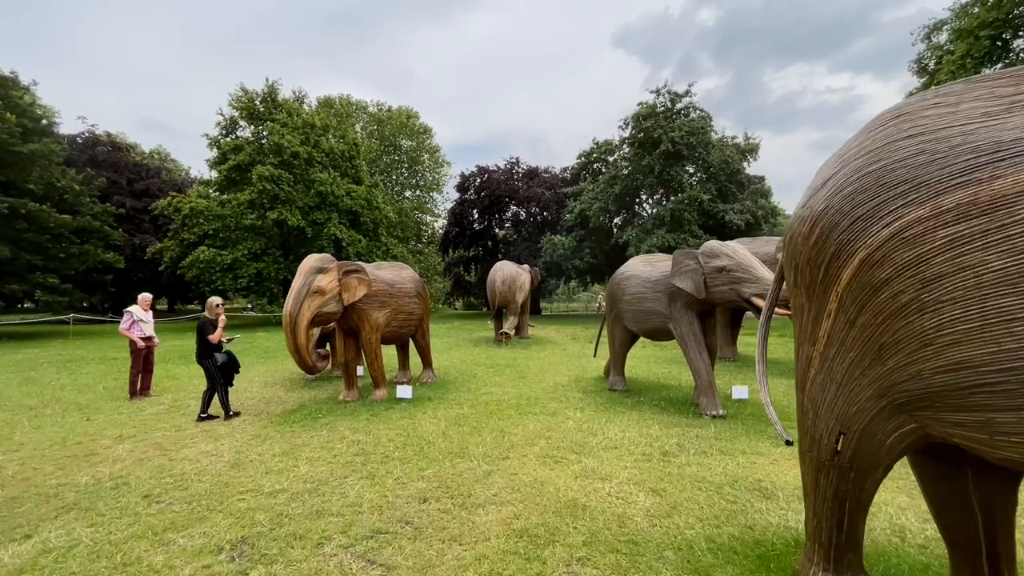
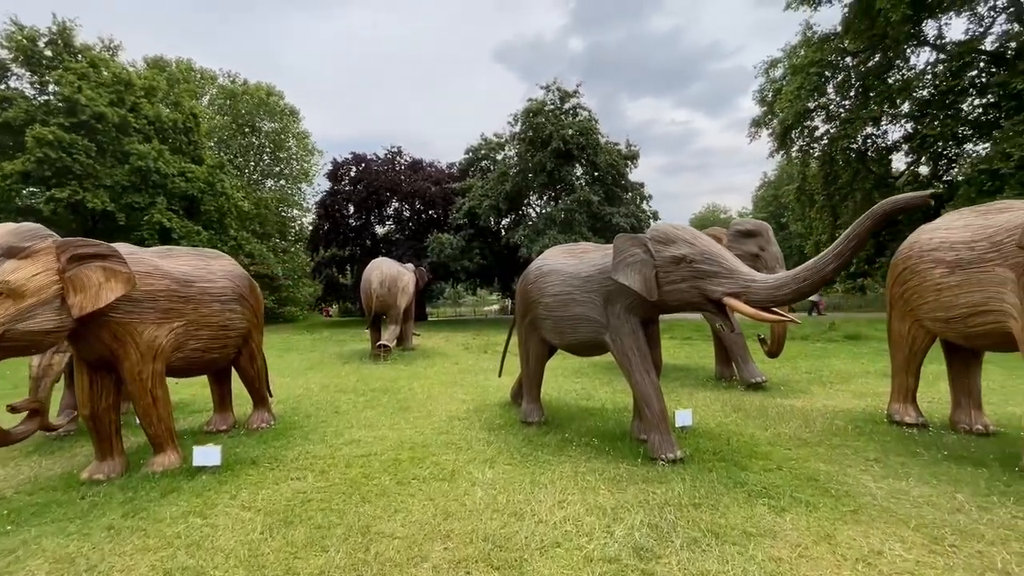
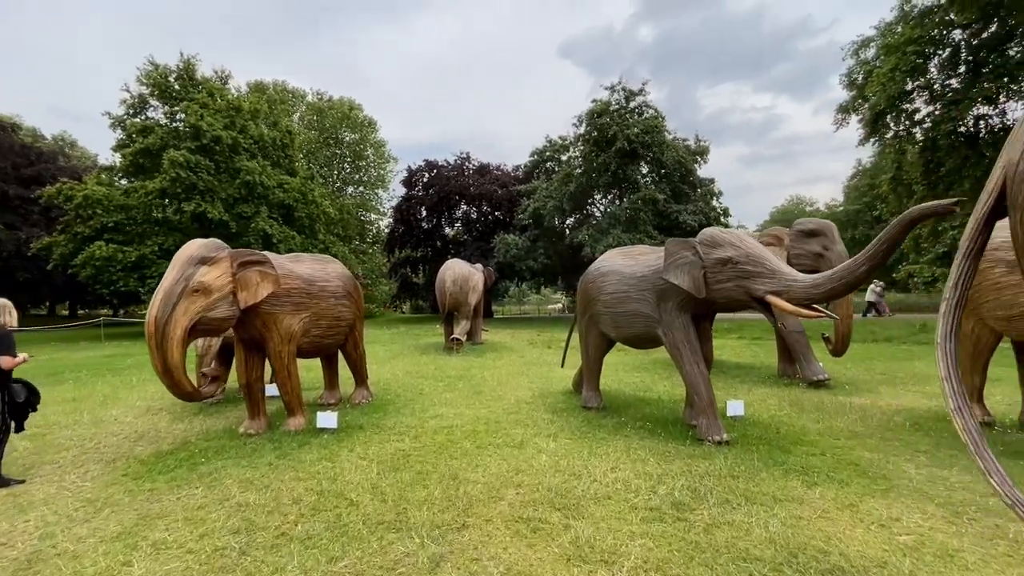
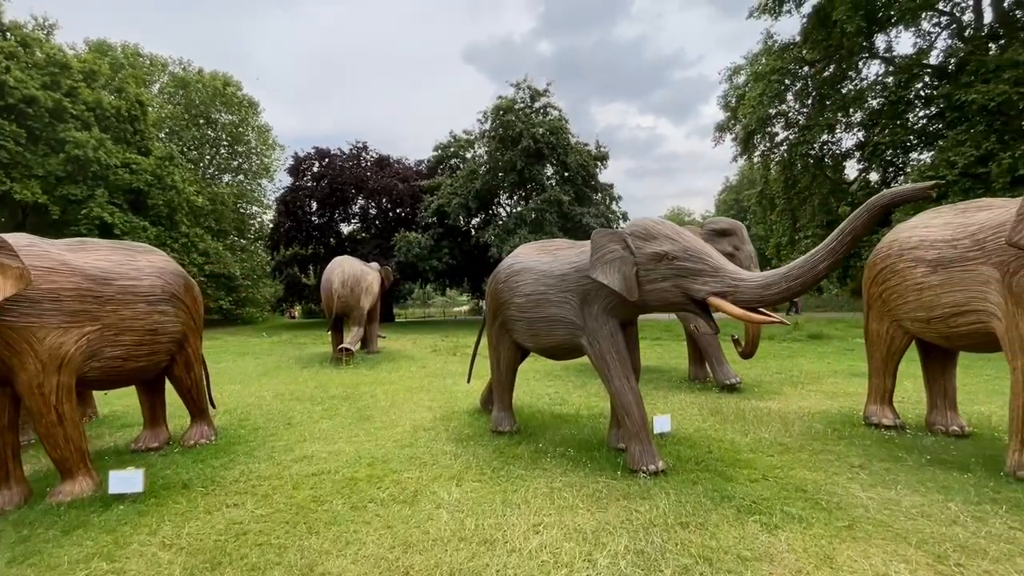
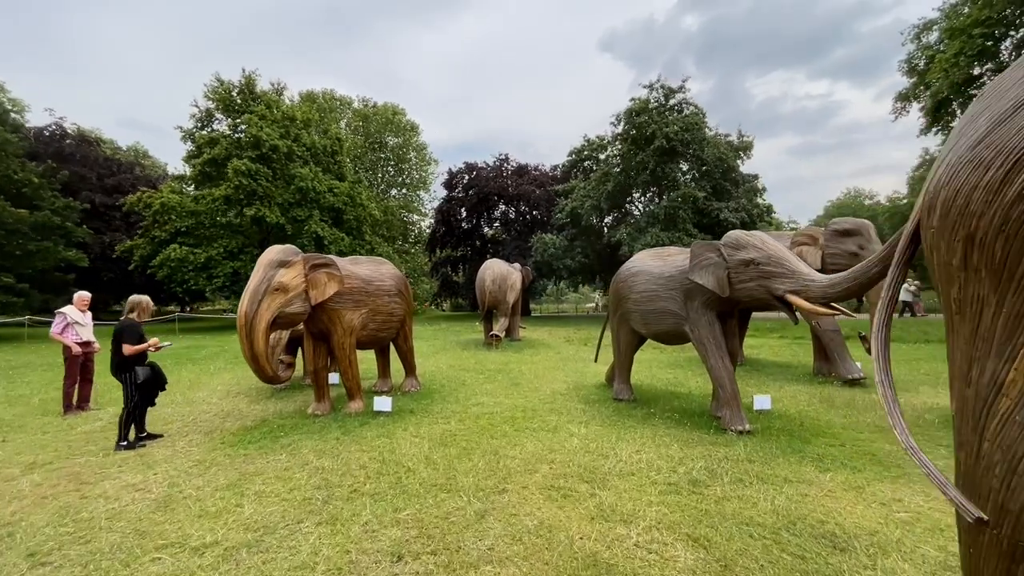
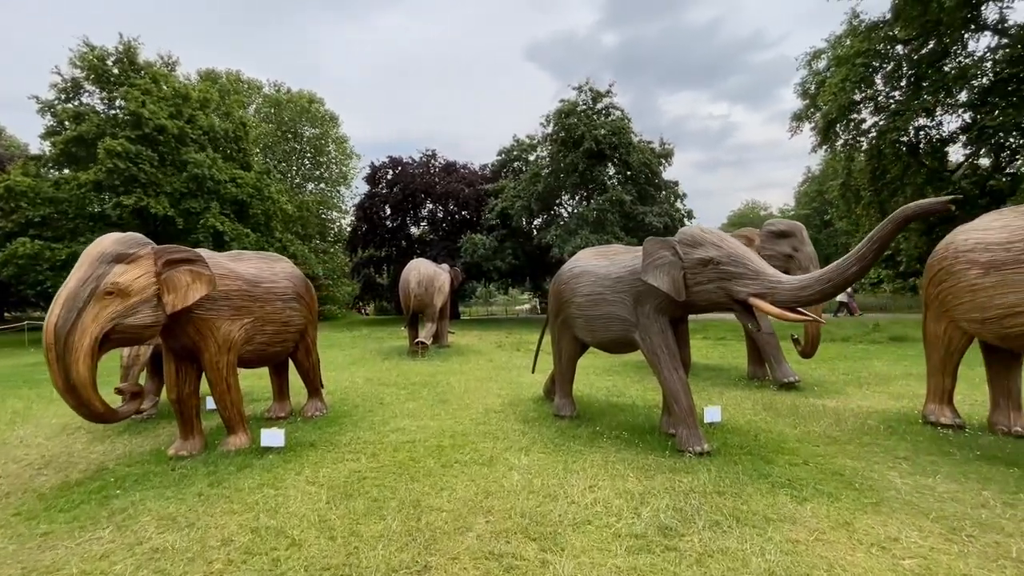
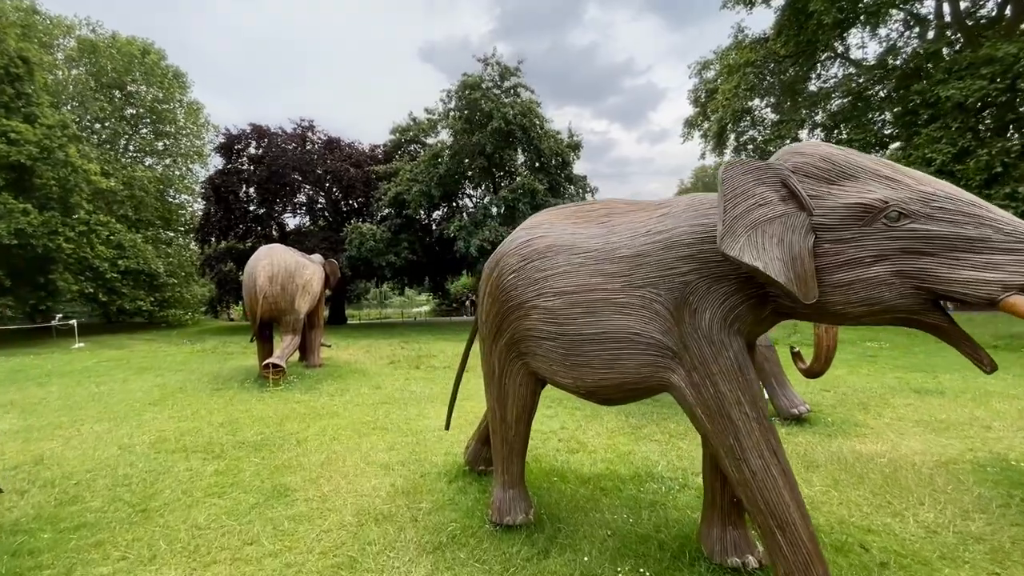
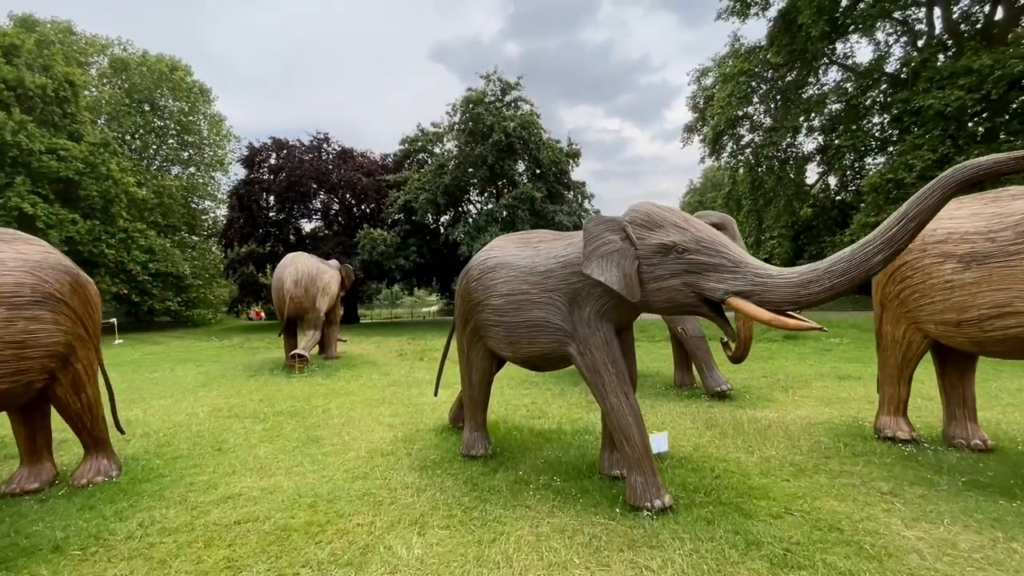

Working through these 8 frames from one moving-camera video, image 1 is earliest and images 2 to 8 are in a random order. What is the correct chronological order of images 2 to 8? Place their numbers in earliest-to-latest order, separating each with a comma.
5, 3, 6, 2, 4, 8, 7
